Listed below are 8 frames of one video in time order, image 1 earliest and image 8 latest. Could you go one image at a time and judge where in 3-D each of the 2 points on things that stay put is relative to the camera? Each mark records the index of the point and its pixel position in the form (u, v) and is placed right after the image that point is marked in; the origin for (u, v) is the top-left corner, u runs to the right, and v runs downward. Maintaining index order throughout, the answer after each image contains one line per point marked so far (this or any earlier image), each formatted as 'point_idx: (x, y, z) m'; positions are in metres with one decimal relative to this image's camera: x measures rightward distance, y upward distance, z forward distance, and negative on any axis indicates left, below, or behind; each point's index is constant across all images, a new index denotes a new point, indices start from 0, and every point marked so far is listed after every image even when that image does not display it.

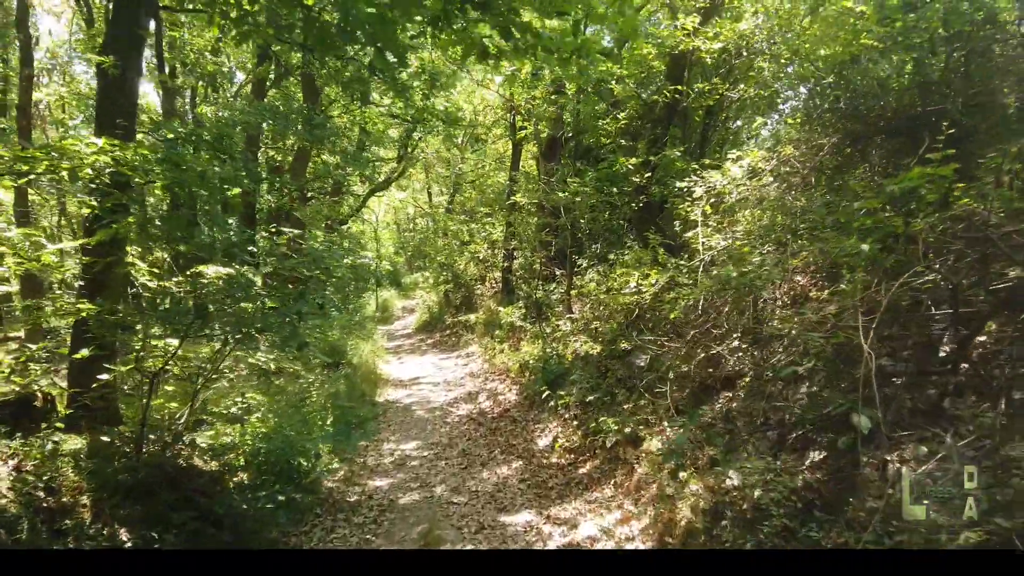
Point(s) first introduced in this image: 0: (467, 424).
0: (-0.6, -1.8, +10.0) m
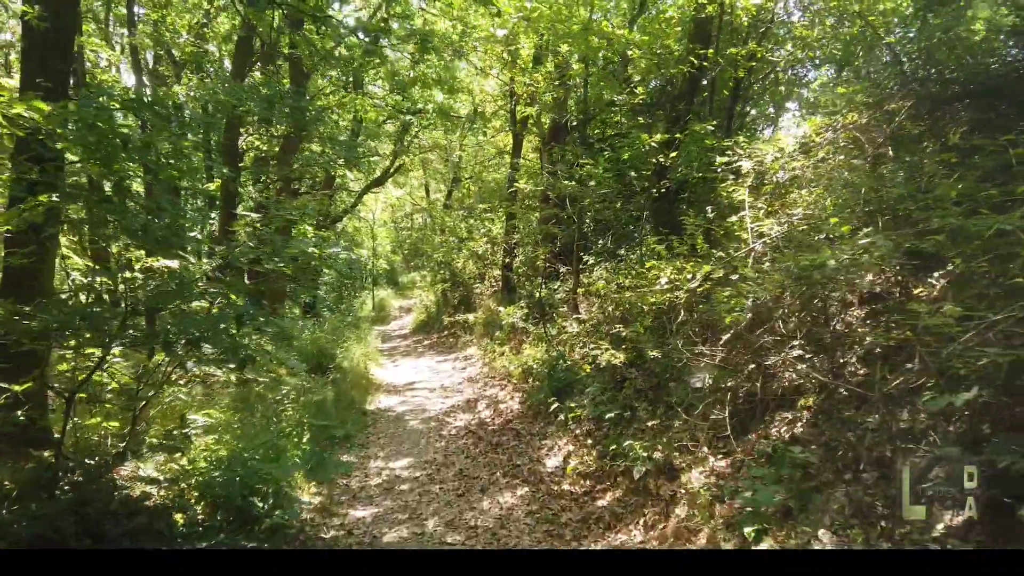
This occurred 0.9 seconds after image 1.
0: (-0.6, -1.8, +9.0) m
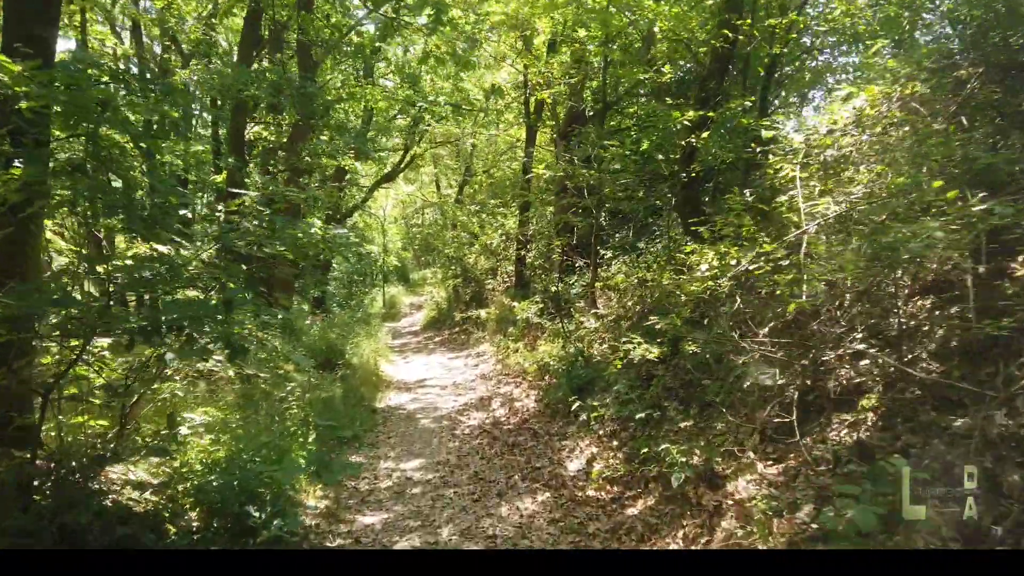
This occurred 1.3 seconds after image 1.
0: (-0.4, -1.7, +8.5) m
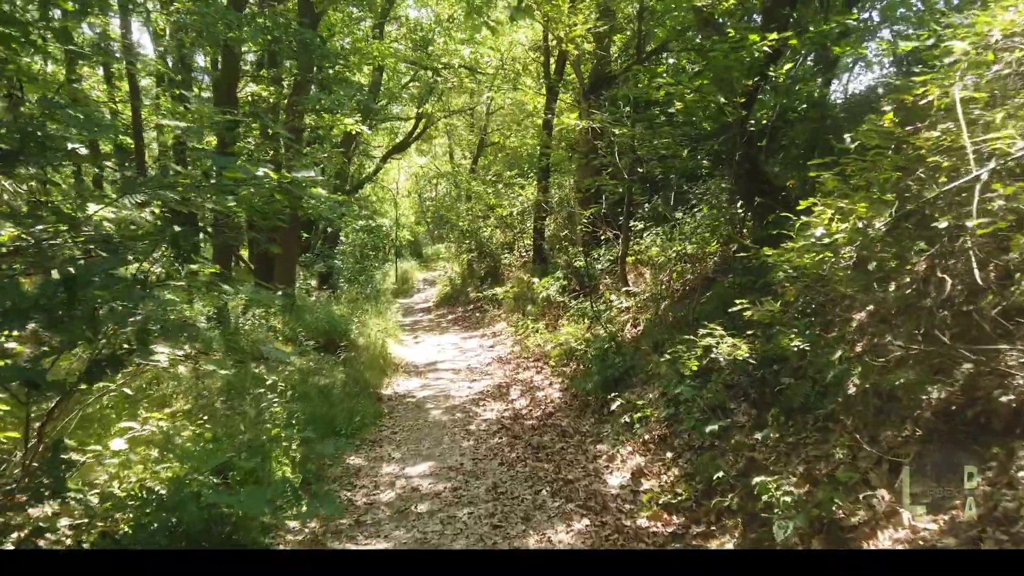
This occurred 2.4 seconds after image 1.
0: (-0.1, -1.4, +7.4) m
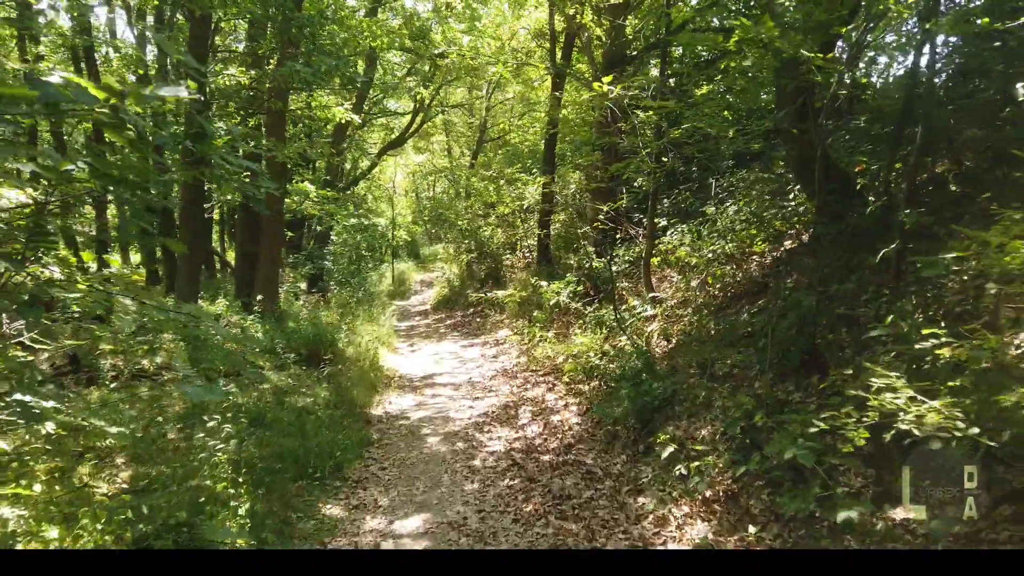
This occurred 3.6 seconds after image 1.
0: (0.0, -1.5, +6.1) m
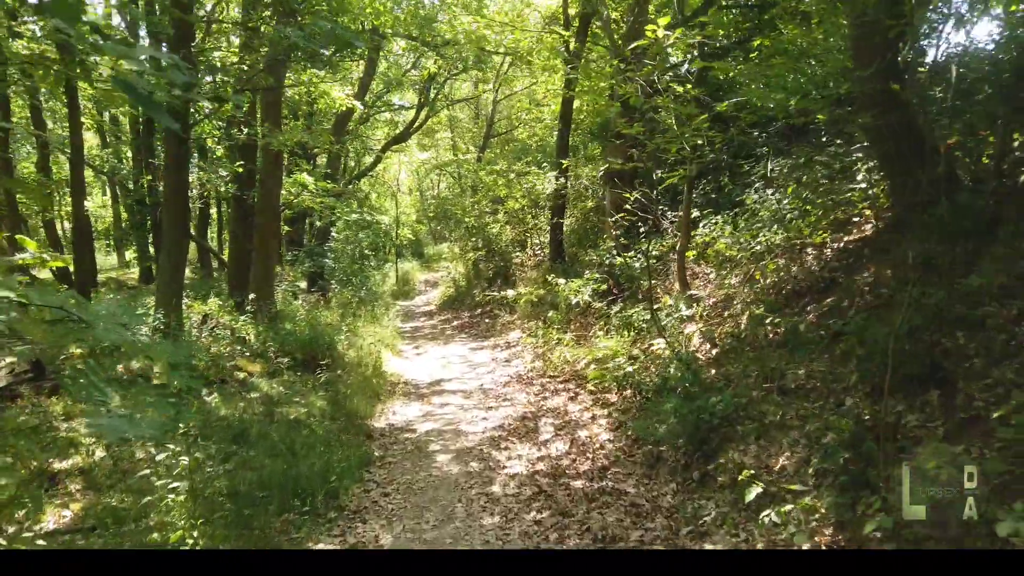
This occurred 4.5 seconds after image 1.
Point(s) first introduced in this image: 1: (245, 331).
0: (+0.2, -1.5, +5.1) m
1: (-3.5, -0.6, +9.6) m
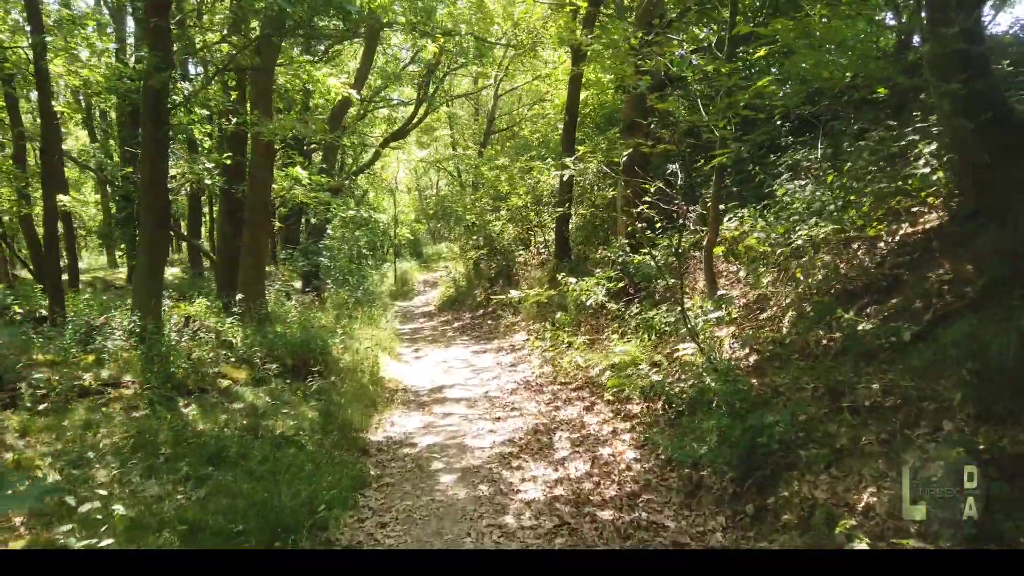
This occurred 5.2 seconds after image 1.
0: (+0.3, -1.5, +4.4) m
1: (-3.4, -0.6, +8.9) m
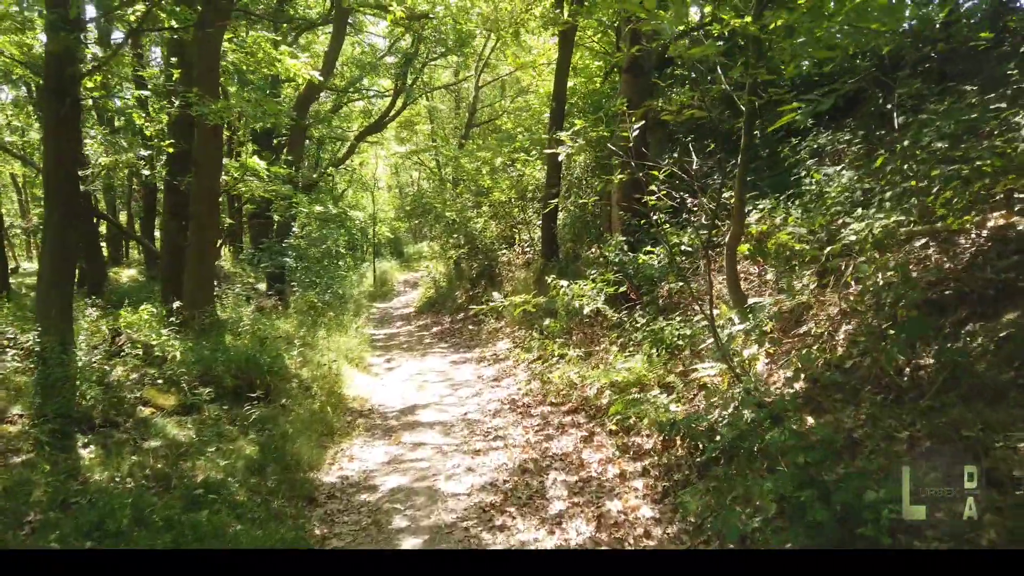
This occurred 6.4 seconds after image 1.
0: (+0.2, -1.5, +3.1) m
1: (-3.5, -0.6, +7.5) m
